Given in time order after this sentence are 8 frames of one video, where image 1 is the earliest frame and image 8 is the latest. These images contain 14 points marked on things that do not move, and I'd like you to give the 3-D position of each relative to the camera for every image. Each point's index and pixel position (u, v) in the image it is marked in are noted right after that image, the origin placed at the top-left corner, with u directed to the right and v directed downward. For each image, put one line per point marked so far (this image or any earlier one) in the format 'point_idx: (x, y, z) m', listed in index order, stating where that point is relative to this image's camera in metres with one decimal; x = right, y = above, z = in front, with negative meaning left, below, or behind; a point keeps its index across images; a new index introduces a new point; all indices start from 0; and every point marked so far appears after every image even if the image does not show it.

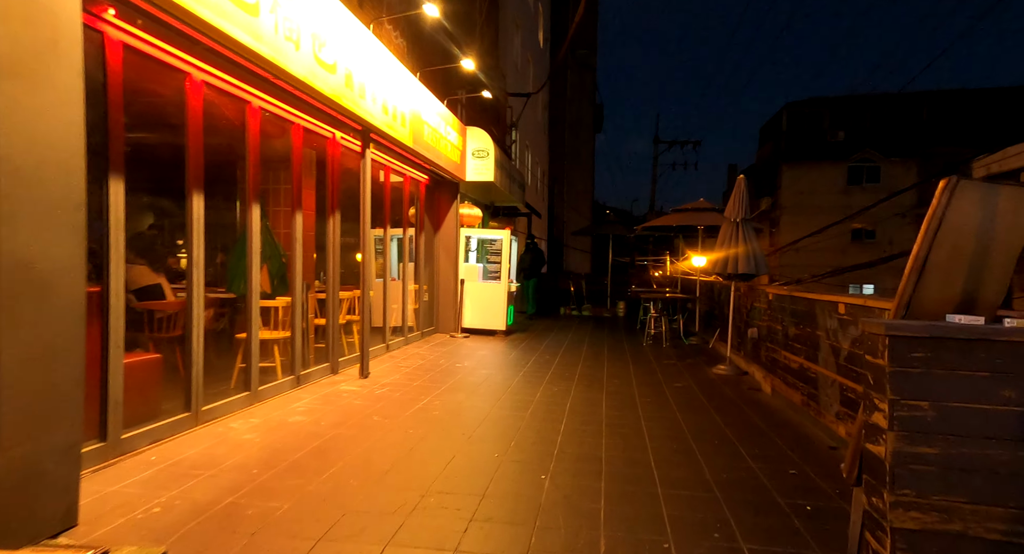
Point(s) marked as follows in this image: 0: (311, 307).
0: (-2.2, -0.3, +6.7) m
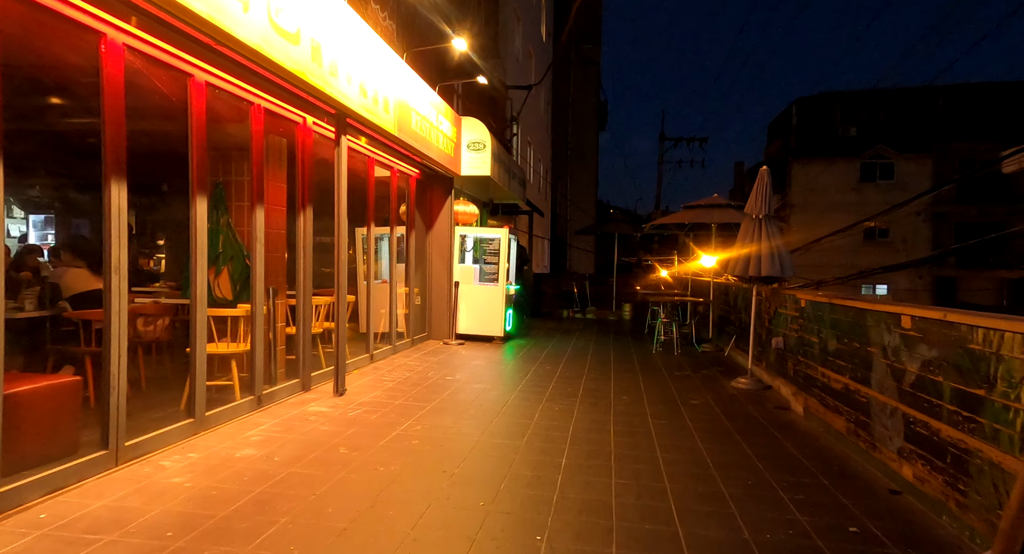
0: (-2.2, -0.3, +6.0) m
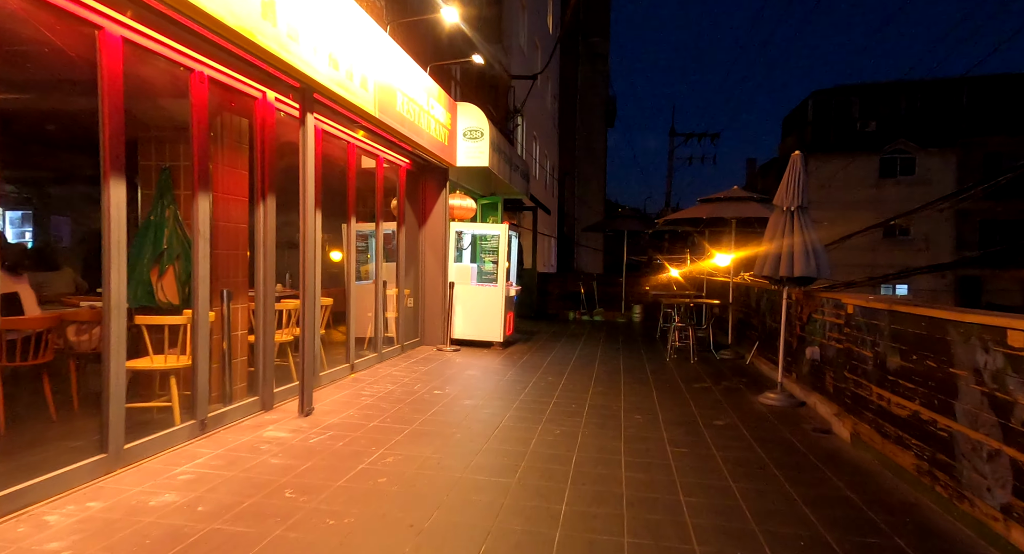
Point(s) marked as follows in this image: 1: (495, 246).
0: (-2.3, -0.4, +5.1) m
1: (-0.3, +0.5, +9.6) m
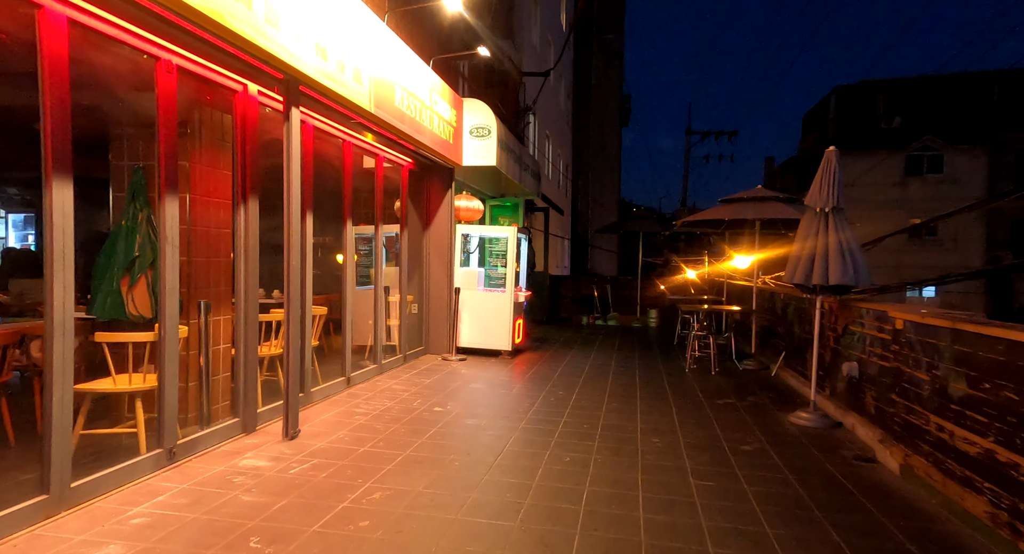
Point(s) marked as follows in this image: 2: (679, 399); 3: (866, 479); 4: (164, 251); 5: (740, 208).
0: (-2.3, -0.4, +4.7) m
1: (-0.1, +0.4, +9.1) m
2: (+1.8, -1.3, +6.5) m
3: (+2.3, -1.3, +4.0) m
4: (-2.2, +0.2, +3.9) m
5: (+3.1, +0.9, +8.5) m
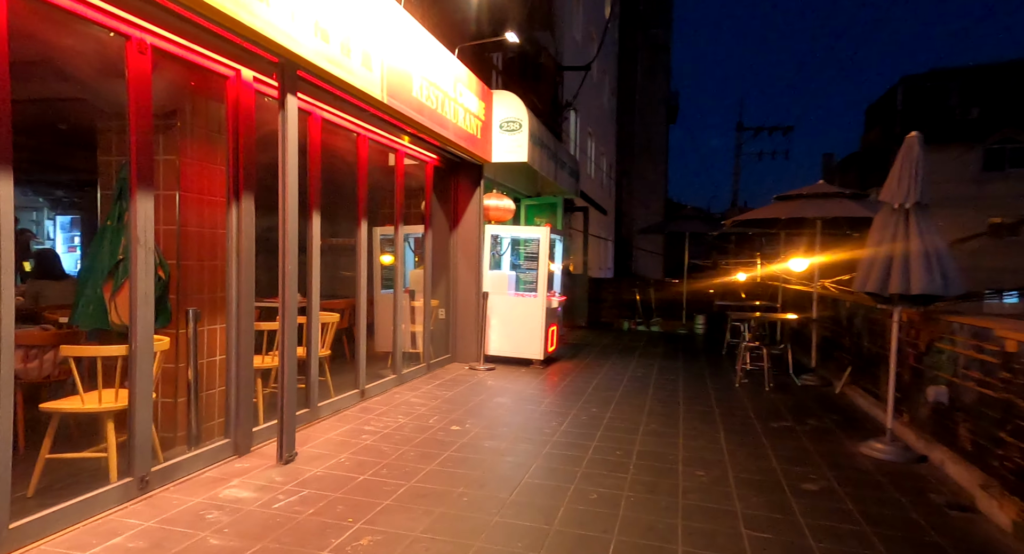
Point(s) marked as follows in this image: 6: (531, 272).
0: (-2.1, -0.5, +4.3) m
1: (+0.3, +0.4, +8.5) m
2: (+2.0, -1.3, +5.8) m
3: (+2.4, -1.4, +3.3) m
4: (-2.1, +0.1, +3.5) m
5: (+3.5, +0.9, +7.7) m
6: (+0.3, +0.1, +8.5) m
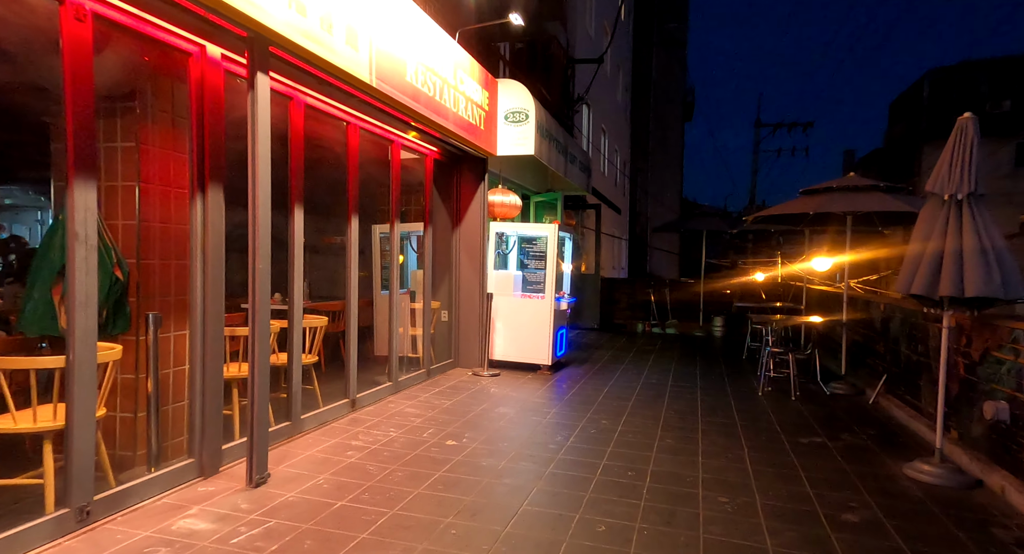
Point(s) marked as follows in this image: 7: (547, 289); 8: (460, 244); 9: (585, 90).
0: (-2.1, -0.5, +3.8) m
1: (+0.4, +0.4, +8.0) m
2: (+2.0, -1.3, +5.2) m
3: (+2.4, -1.4, +2.7) m
4: (-2.1, +0.1, +3.1) m
5: (+3.6, +0.9, +7.1) m
6: (+0.3, +0.1, +8.0) m
7: (+0.4, -0.1, +7.9) m
8: (-0.7, +0.4, +8.0) m
9: (+1.7, +4.3, +14.2) m
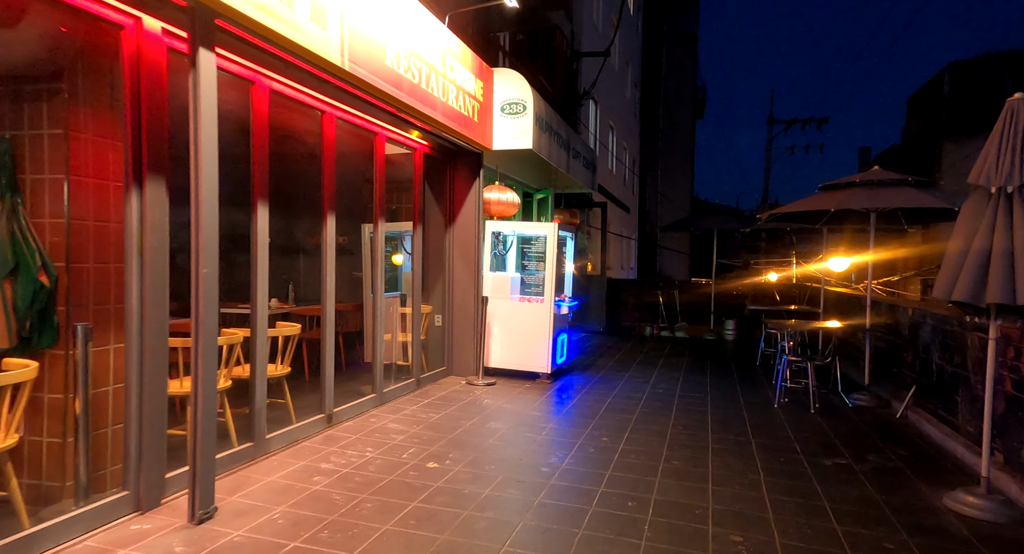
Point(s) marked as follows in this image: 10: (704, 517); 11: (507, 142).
0: (-2.2, -0.5, +3.4) m
1: (+0.4, +0.3, +7.5) m
2: (+2.0, -1.4, +4.7) m
3: (+2.3, -1.4, +2.2) m
4: (-2.3, +0.1, +2.6) m
5: (+3.5, +0.9, +6.5) m
6: (+0.3, 0.0, +7.5) m
7: (+0.4, -0.2, +7.4) m
8: (-0.7, +0.4, +7.5) m
9: (+1.7, +4.2, +13.6) m
10: (+1.1, -1.4, +3.6) m
11: (-0.1, +1.6, +7.3) m
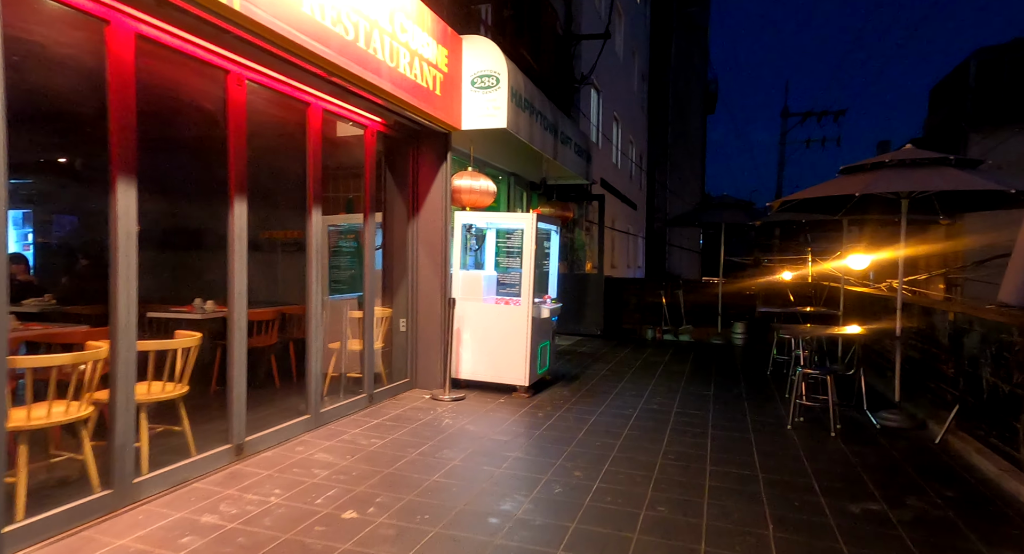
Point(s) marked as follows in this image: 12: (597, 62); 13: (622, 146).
0: (-2.6, -0.5, +2.5) m
1: (+0.1, +0.3, +6.5) m
2: (+1.6, -1.3, +3.7) m
3: (+1.9, -1.4, +1.2) m
4: (-2.6, +0.1, +1.7) m
5: (+3.2, +0.9, +5.5) m
6: (0.0, +0.1, +6.5) m
7: (+0.1, -0.2, +6.4) m
8: (-1.0, +0.4, +6.6) m
9: (+1.5, +4.3, +12.6) m
10: (+0.8, -1.4, +2.6) m
11: (-0.4, +1.6, +6.3) m
12: (+1.8, +4.7, +13.6) m
13: (+3.0, +3.7, +17.1) m
